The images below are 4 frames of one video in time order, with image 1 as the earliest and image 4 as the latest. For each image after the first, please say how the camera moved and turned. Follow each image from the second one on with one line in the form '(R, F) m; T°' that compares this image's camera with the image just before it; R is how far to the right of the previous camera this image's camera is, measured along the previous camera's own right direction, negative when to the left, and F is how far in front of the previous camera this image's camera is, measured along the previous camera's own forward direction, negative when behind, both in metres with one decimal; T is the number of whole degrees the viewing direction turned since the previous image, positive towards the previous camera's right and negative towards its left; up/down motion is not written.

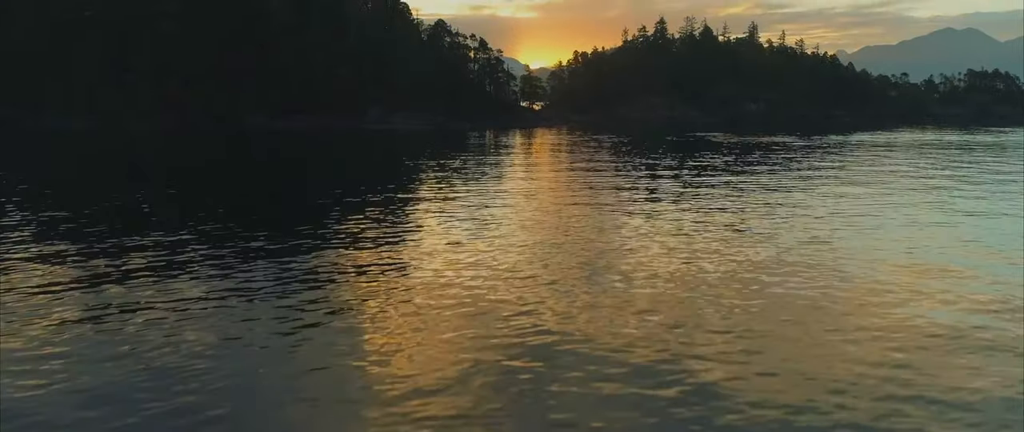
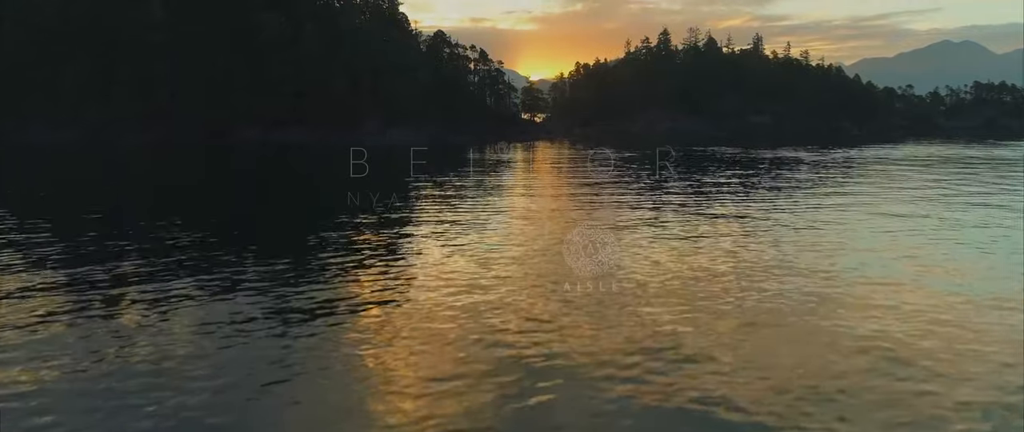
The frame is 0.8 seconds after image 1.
(-0.1, +2.1) m; 0°
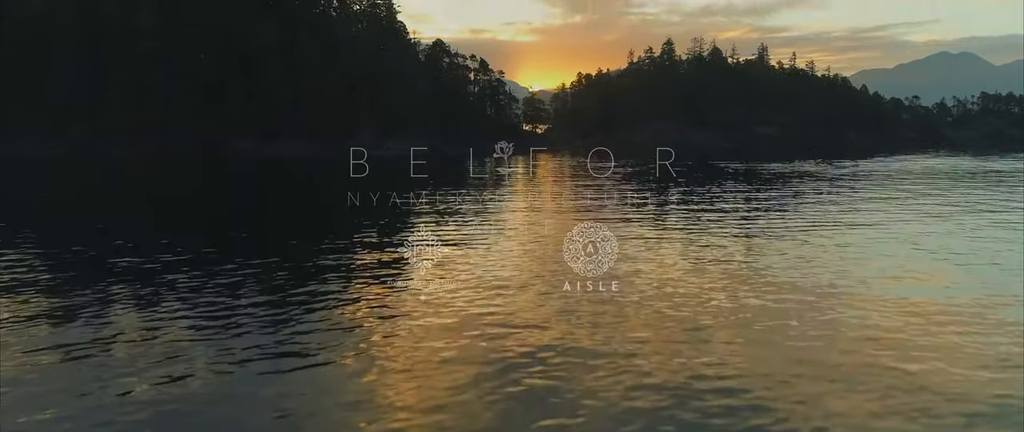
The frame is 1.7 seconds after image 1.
(-0.1, +2.1) m; 0°
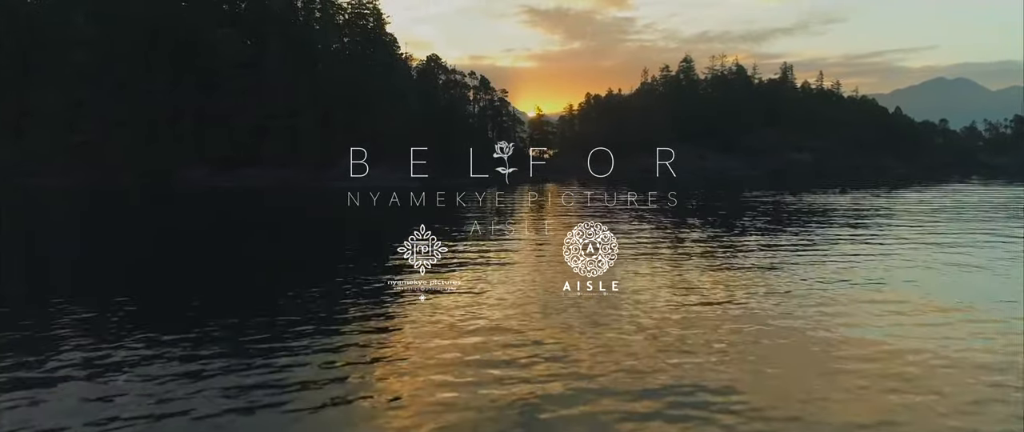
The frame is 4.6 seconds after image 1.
(-0.5, +8.8) m; 0°
